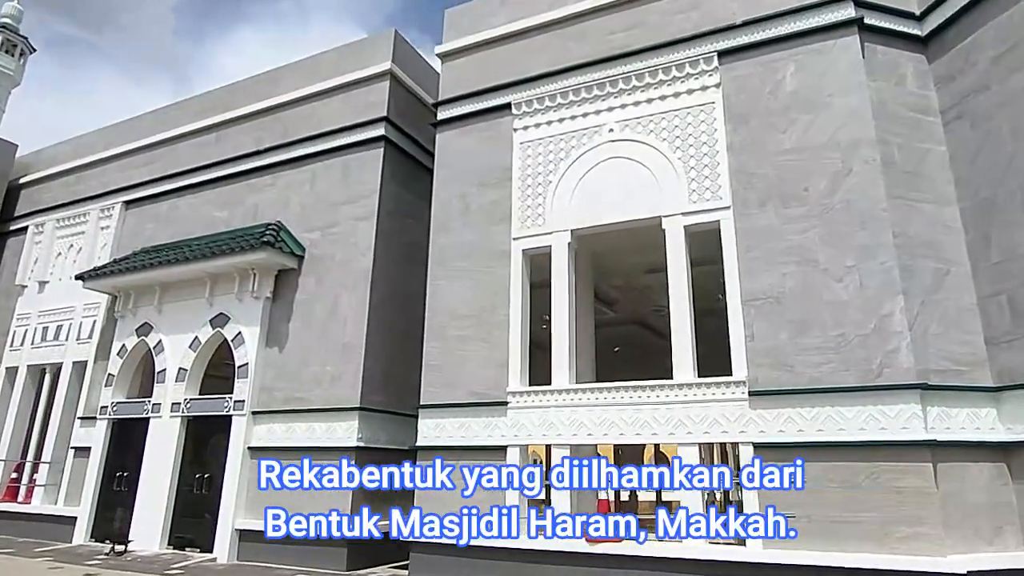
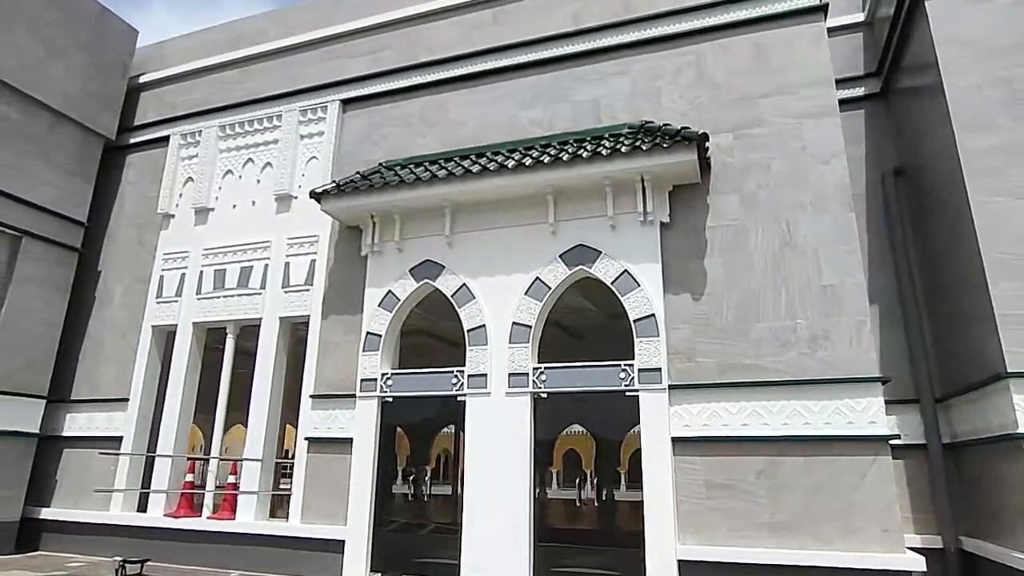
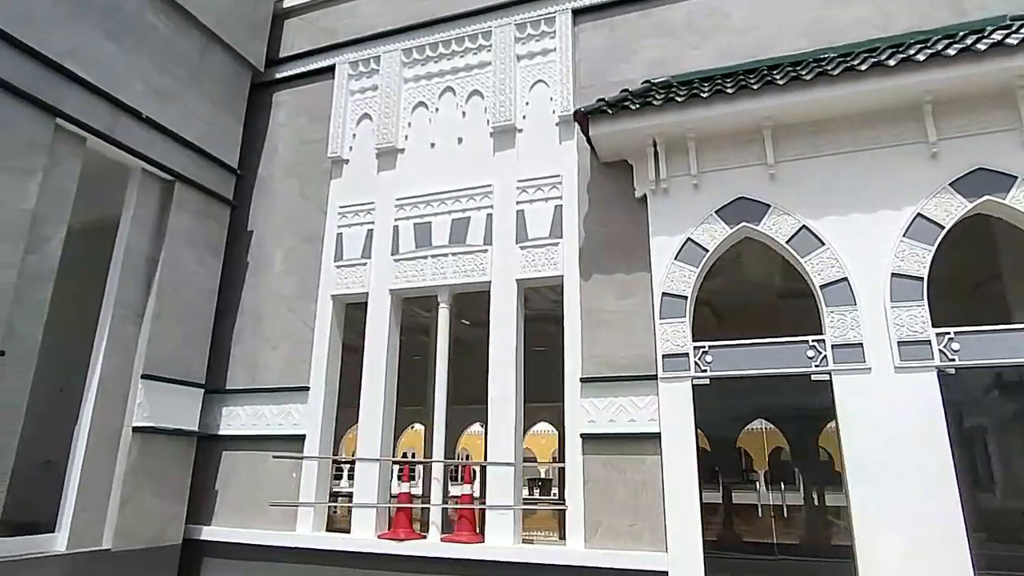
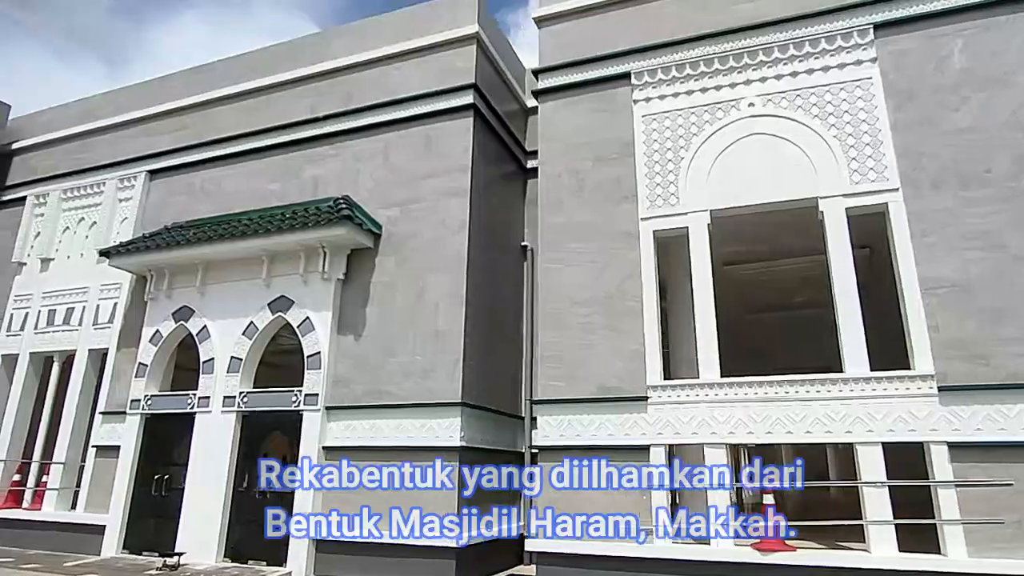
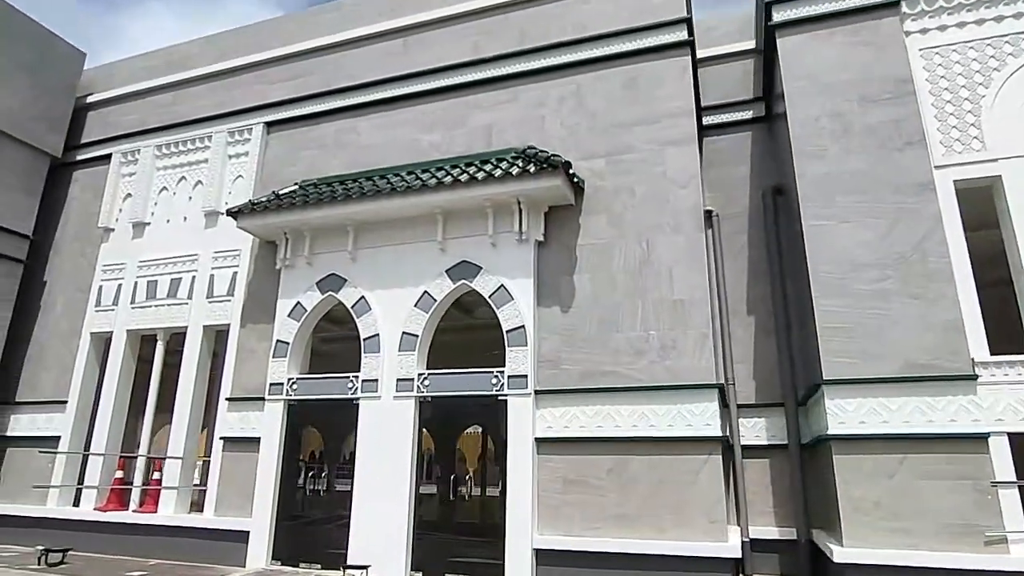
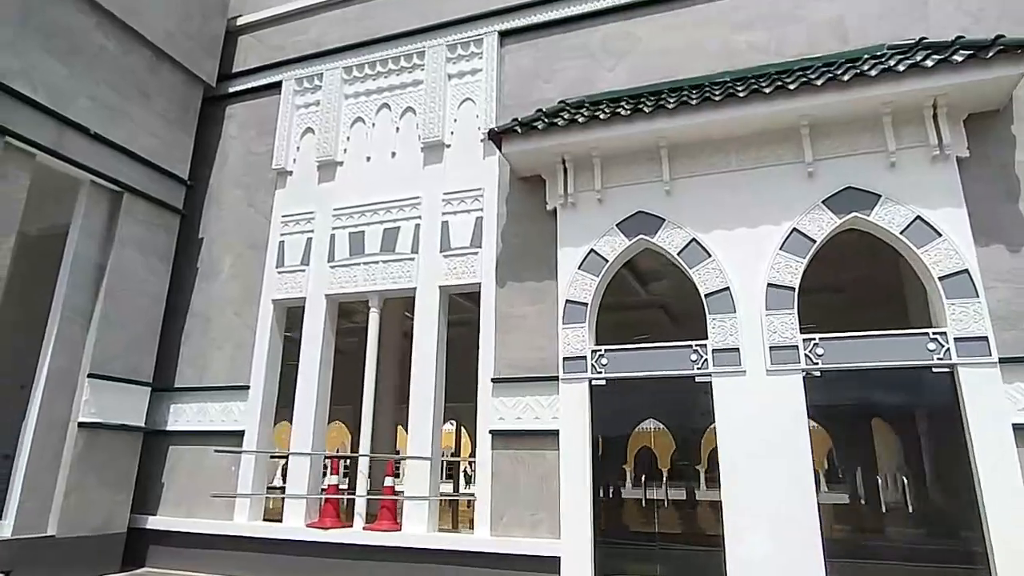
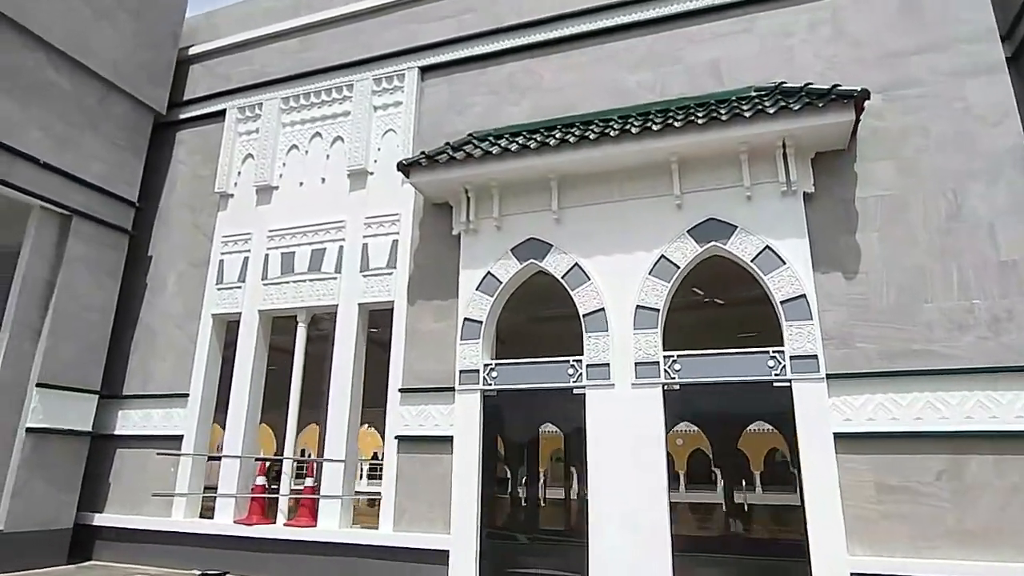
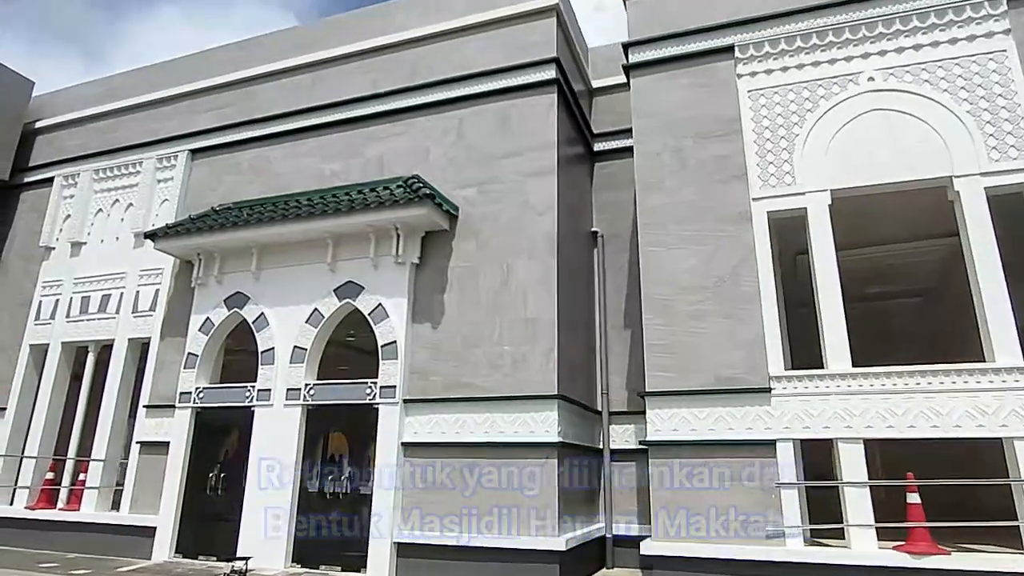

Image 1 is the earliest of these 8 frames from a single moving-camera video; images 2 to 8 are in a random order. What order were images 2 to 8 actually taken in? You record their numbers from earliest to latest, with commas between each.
4, 8, 5, 2, 7, 6, 3
